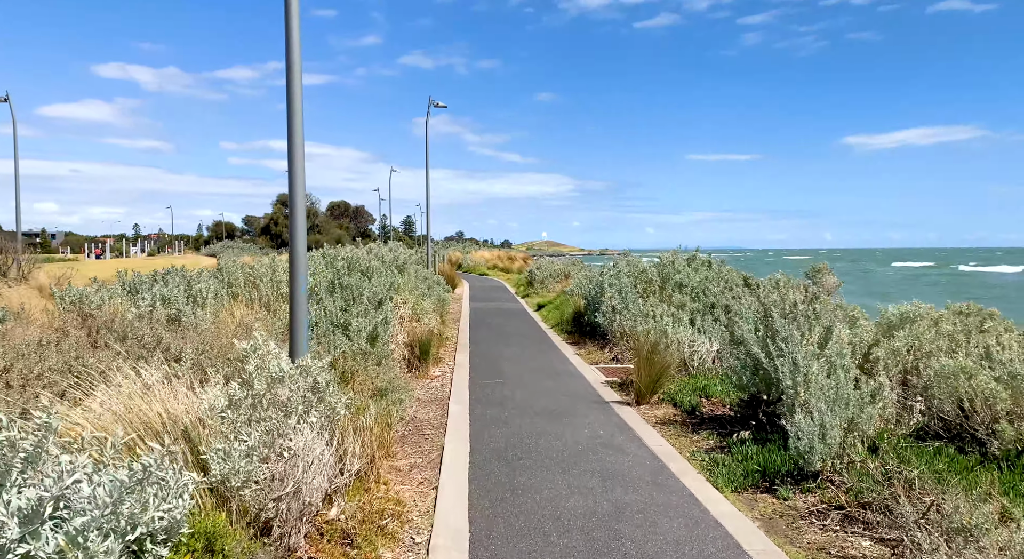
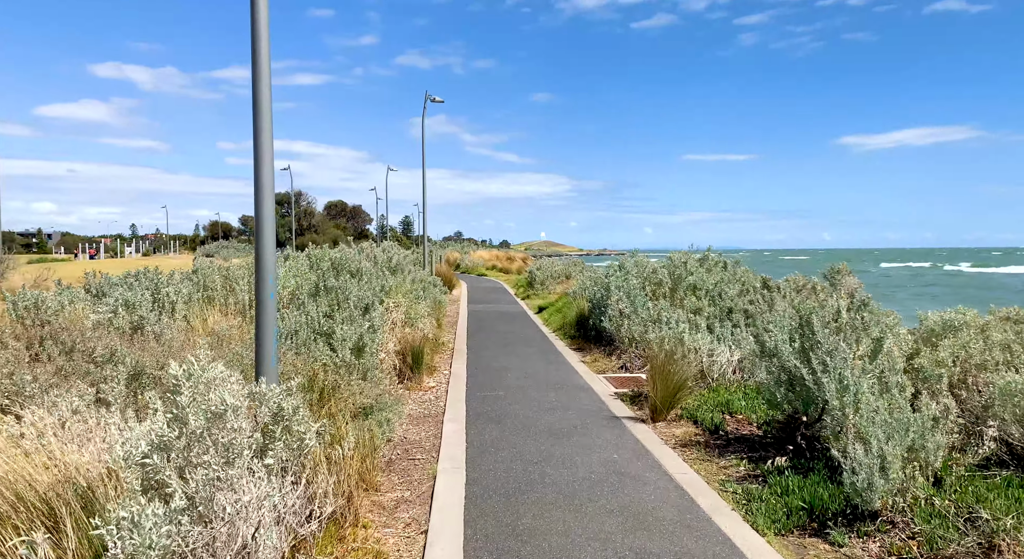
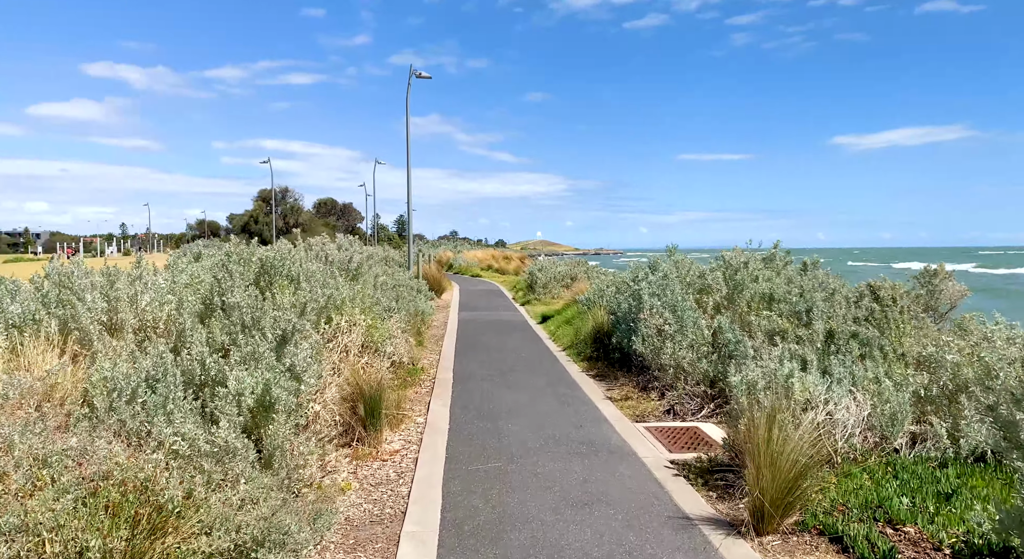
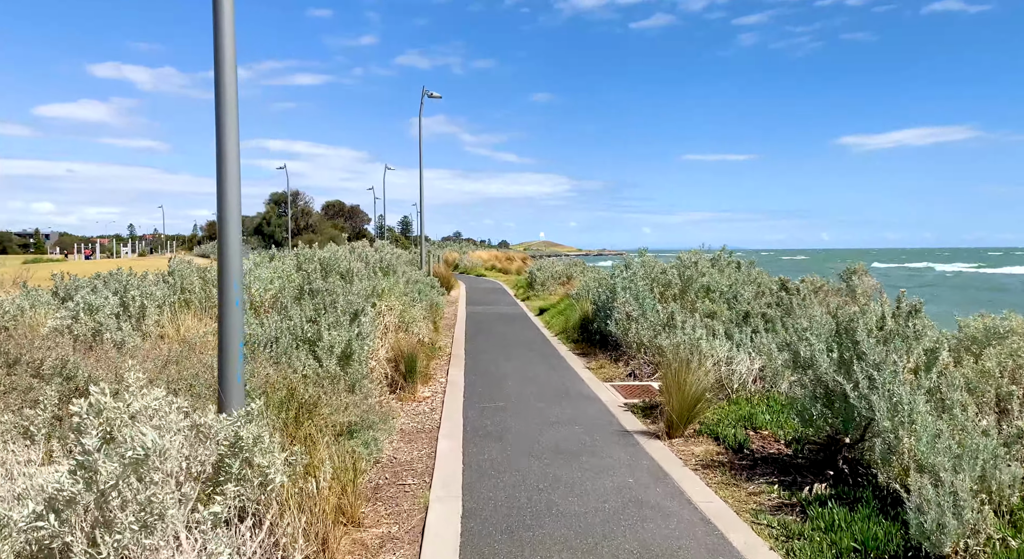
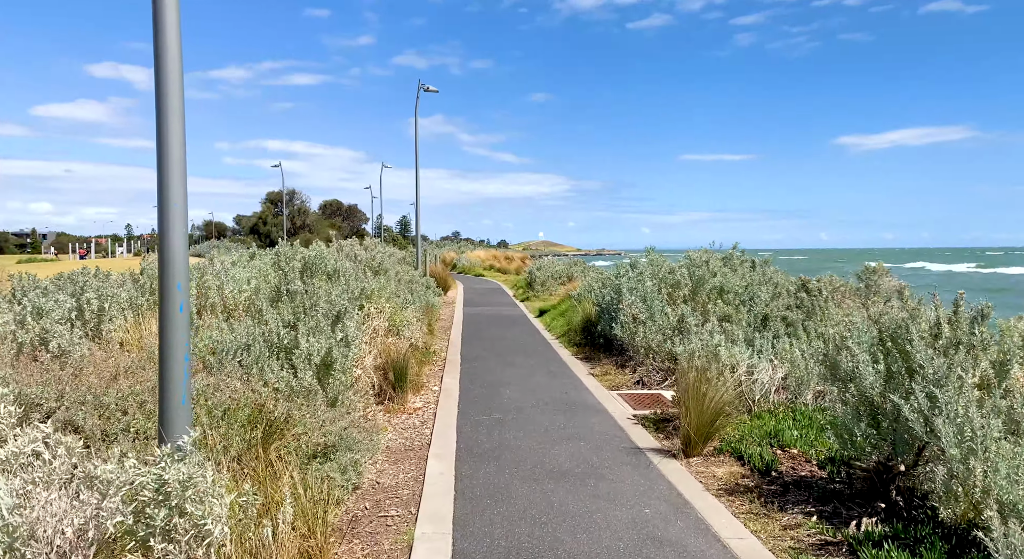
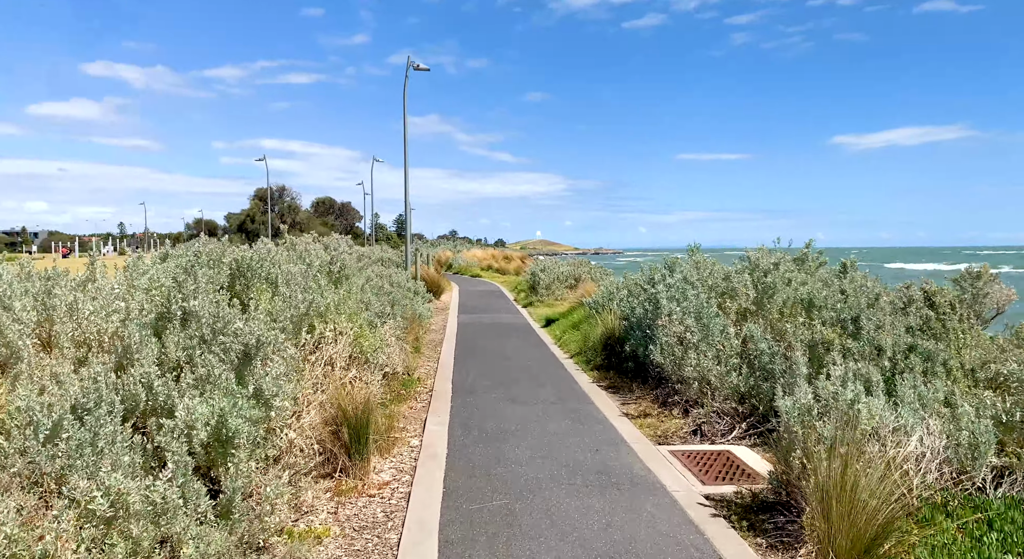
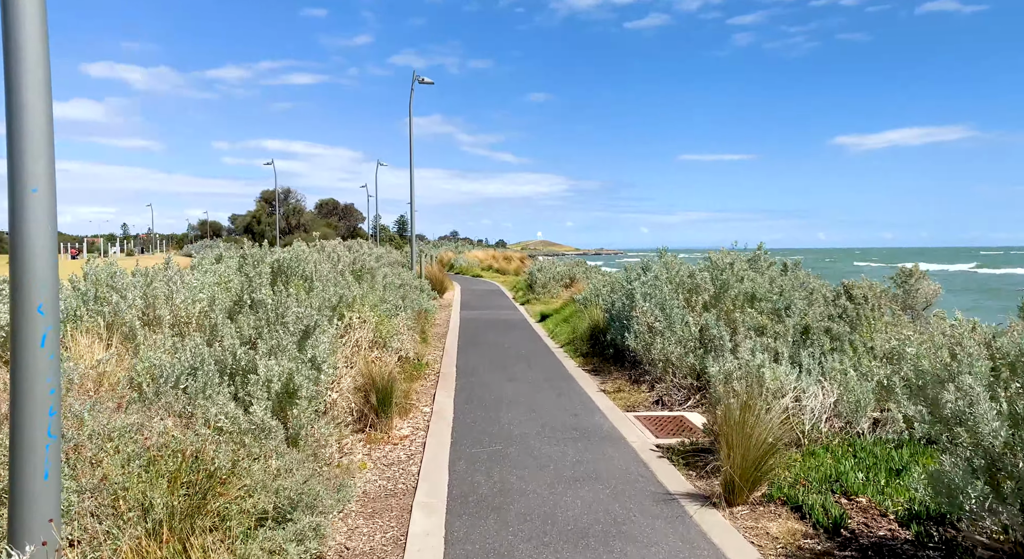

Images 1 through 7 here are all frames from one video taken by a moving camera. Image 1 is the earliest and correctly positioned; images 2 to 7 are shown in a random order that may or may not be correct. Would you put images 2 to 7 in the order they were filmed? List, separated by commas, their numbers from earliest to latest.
2, 4, 5, 7, 3, 6
